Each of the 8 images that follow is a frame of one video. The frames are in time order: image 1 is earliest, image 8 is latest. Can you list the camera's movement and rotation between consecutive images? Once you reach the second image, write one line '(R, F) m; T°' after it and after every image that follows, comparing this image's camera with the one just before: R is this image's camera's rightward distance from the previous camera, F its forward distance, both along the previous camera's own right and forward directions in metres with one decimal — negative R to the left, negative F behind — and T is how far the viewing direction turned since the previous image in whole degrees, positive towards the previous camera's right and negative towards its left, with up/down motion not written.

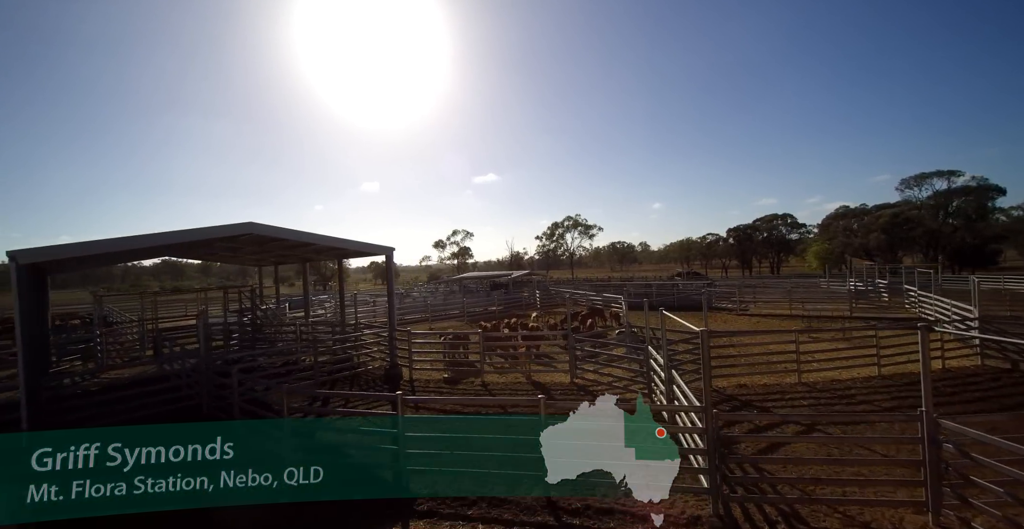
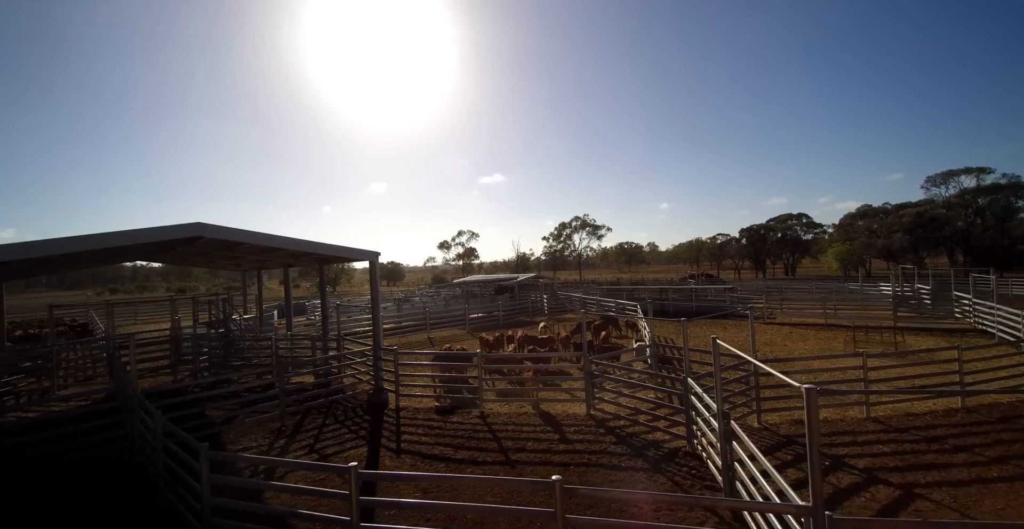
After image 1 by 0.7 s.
(0.0, +1.6) m; -1°
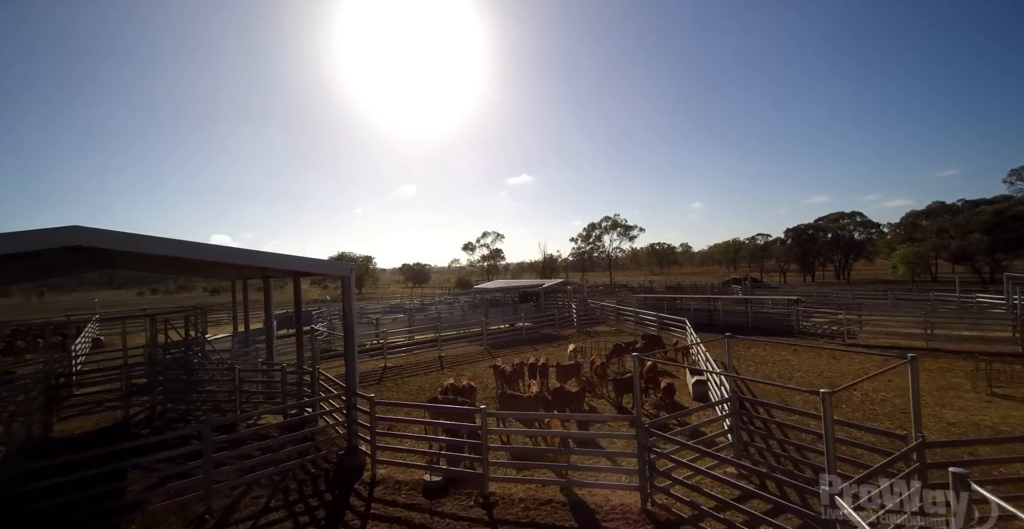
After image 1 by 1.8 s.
(+0.1, +2.5) m; -3°
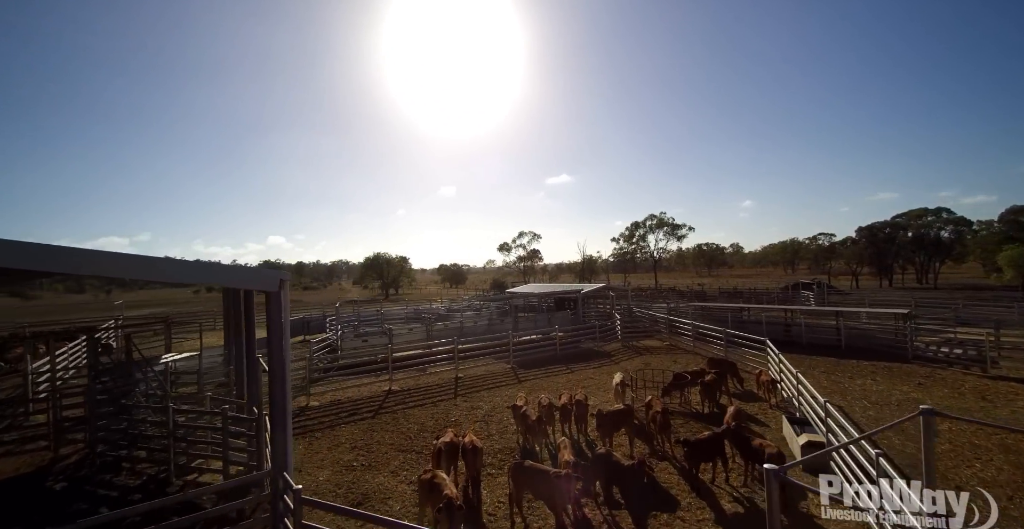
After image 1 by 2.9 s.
(+0.2, +2.7) m; -5°
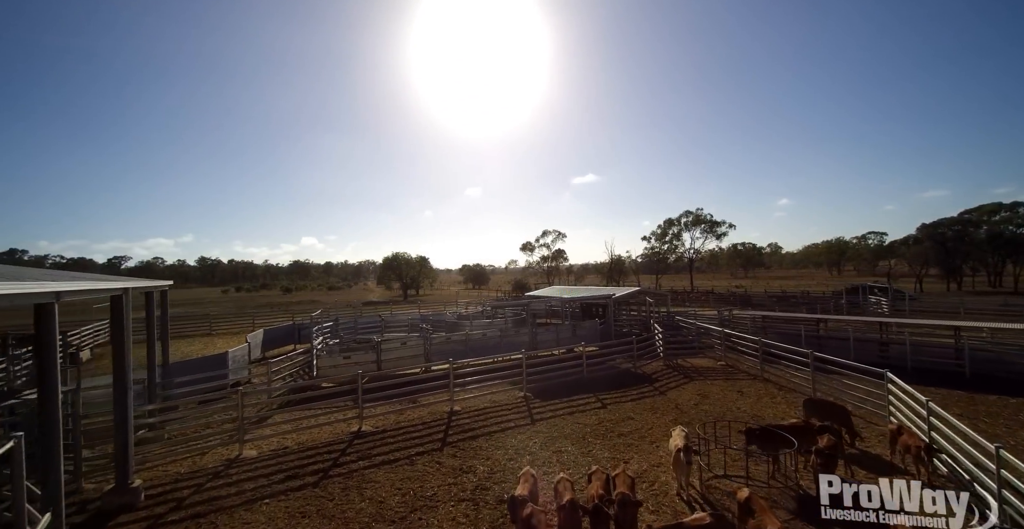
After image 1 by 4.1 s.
(+0.3, +3.1) m; -3°
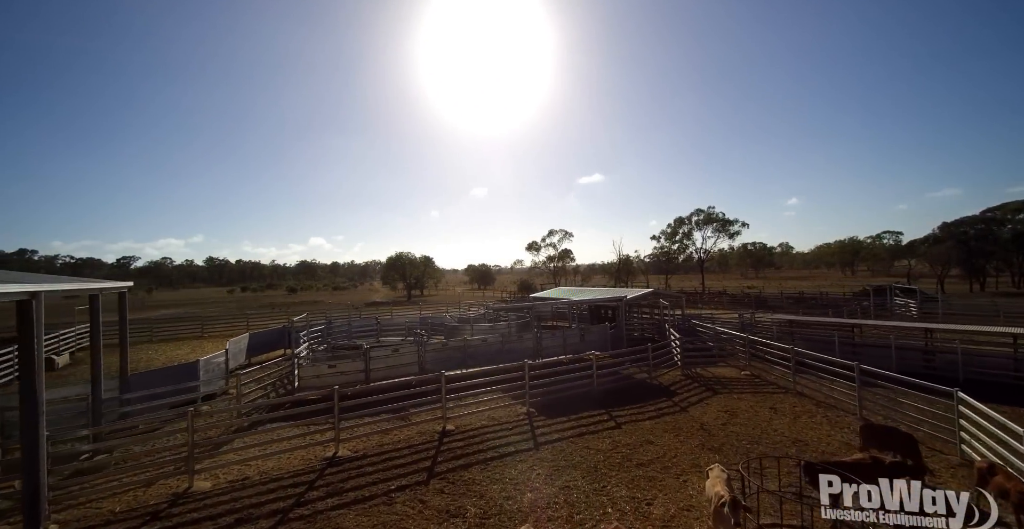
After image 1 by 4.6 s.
(+0.1, +1.2) m; -1°
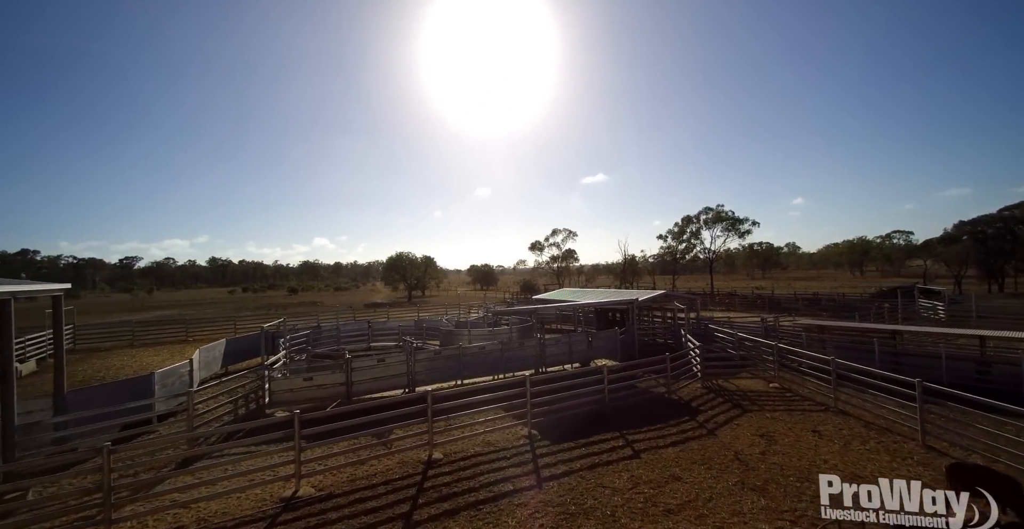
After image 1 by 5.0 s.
(+0.1, +1.3) m; 0°
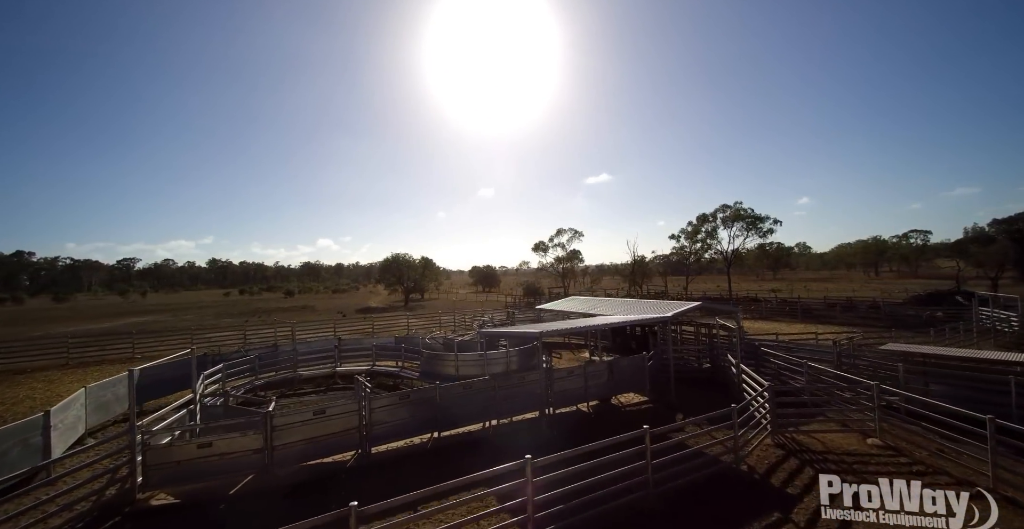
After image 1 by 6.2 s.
(+0.1, +3.2) m; 0°
